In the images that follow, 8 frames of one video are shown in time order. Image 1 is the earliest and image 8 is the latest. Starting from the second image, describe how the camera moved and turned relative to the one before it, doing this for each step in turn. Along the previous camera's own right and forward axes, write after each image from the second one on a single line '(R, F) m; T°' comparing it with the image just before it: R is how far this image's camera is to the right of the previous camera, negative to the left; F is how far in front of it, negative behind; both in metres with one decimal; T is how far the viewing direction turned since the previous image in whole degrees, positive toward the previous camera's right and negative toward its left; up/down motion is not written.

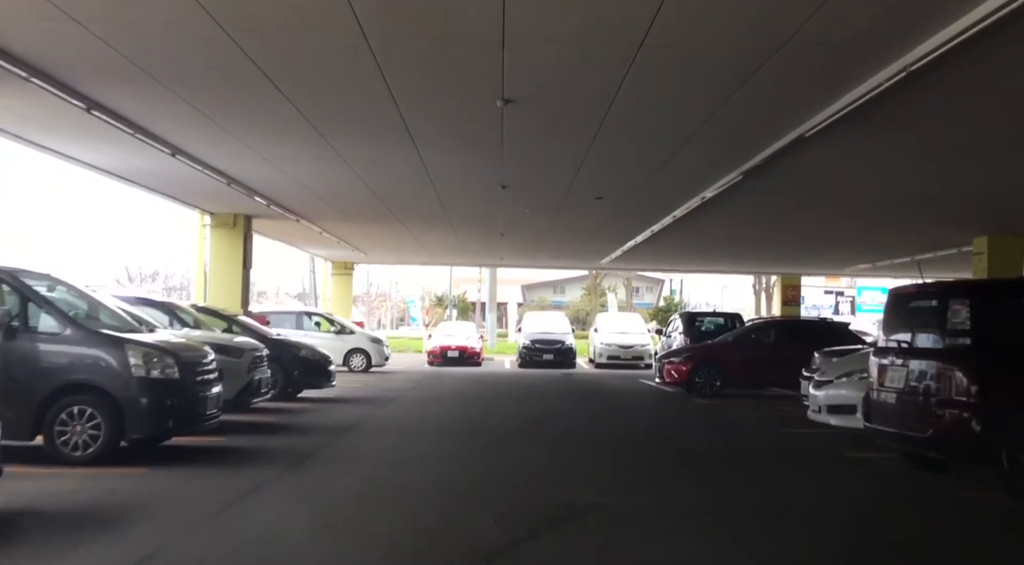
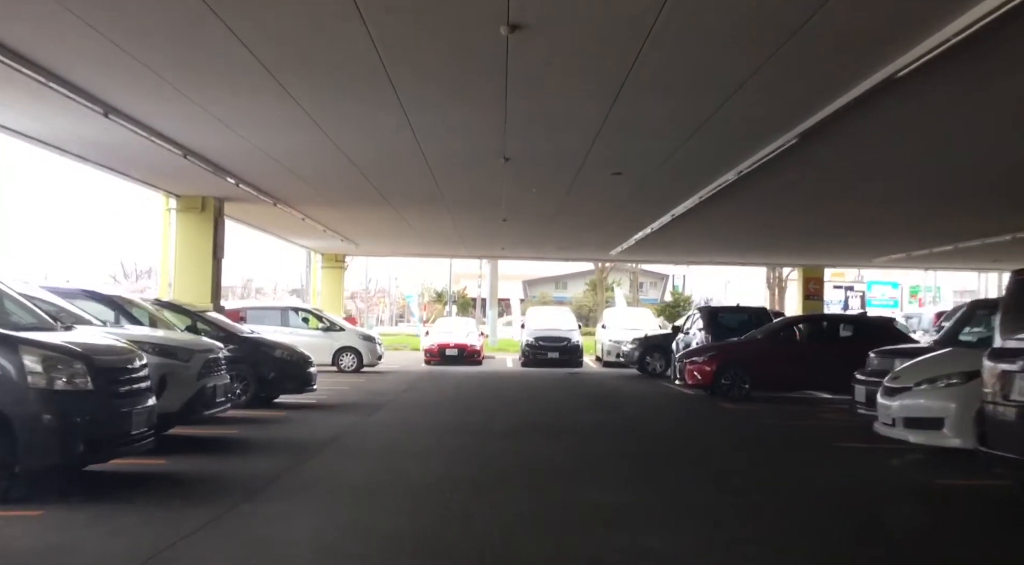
(-0.1, +1.6) m; 0°
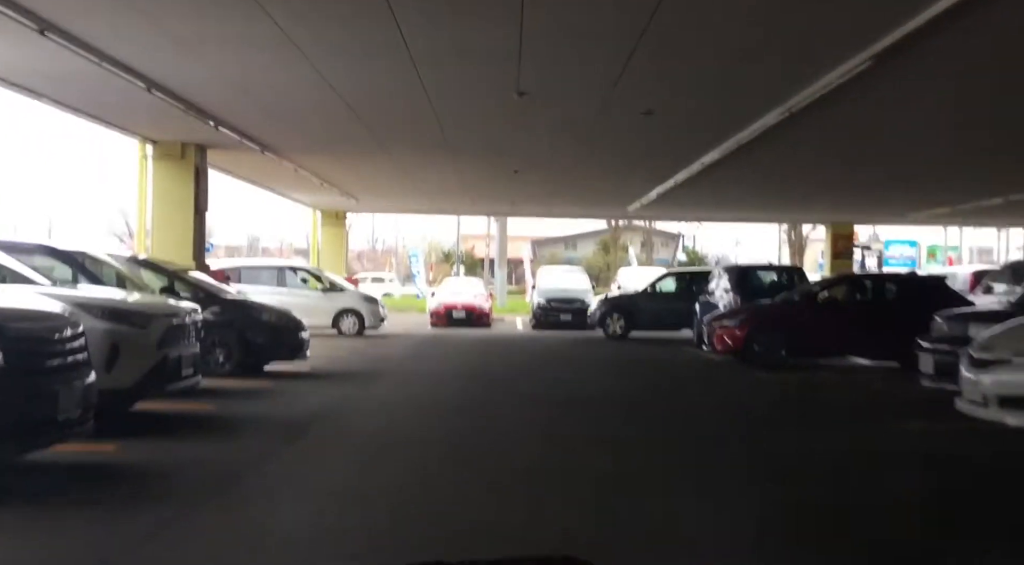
(-0.1, +1.2) m; -1°
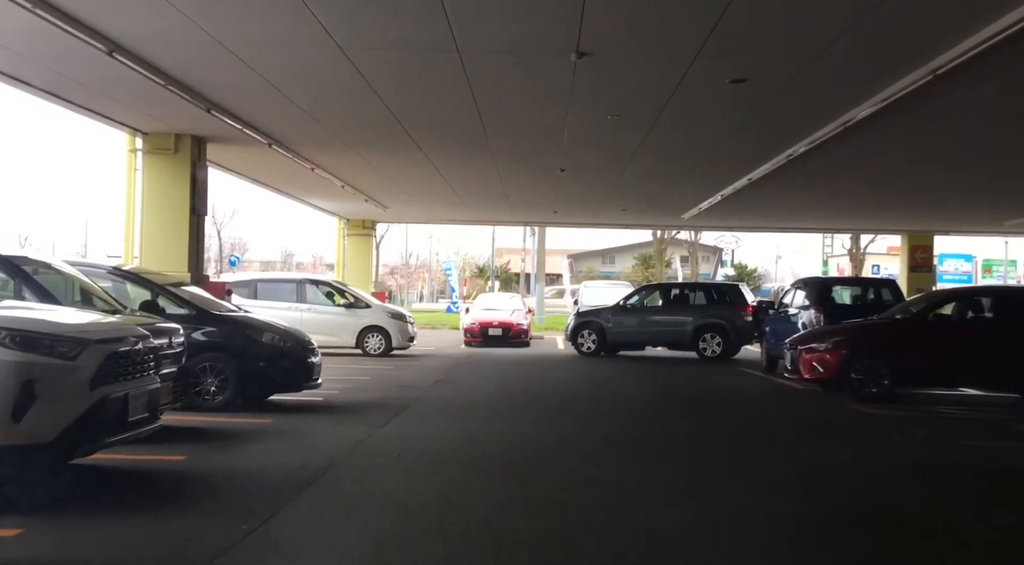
(-0.2, +1.8) m; -2°
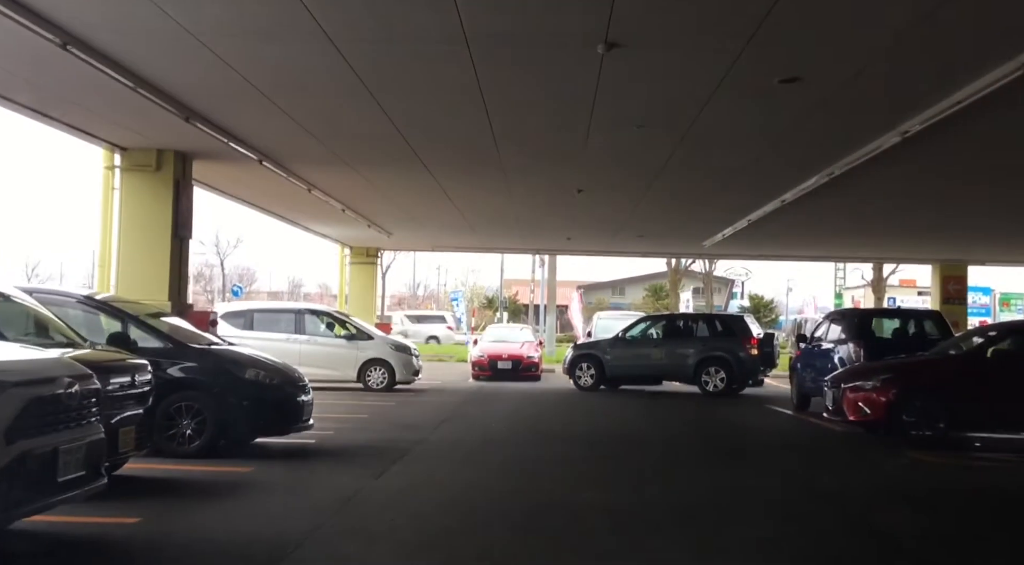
(-0.1, +0.9) m; -1°
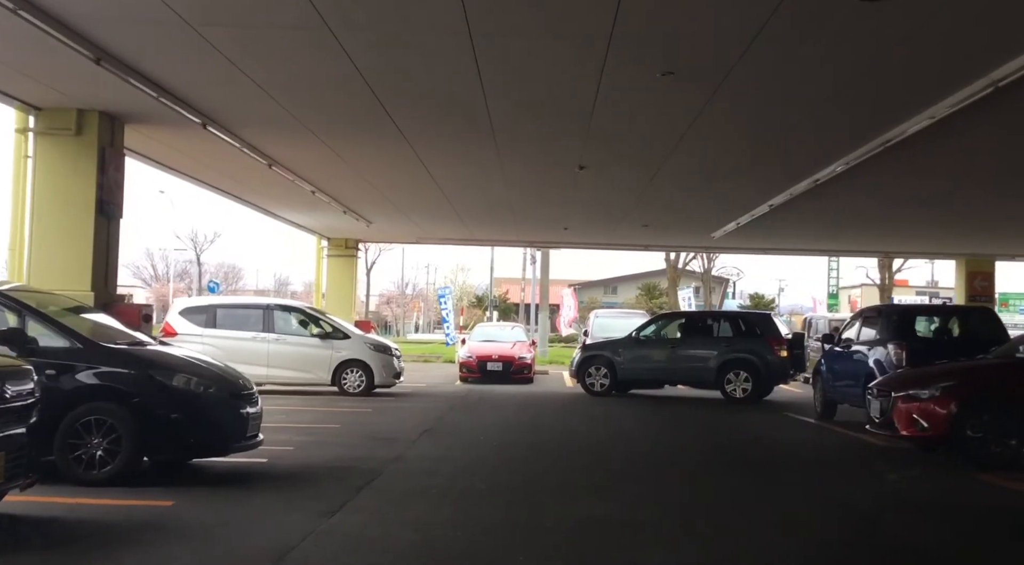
(0.0, +1.4) m; +1°
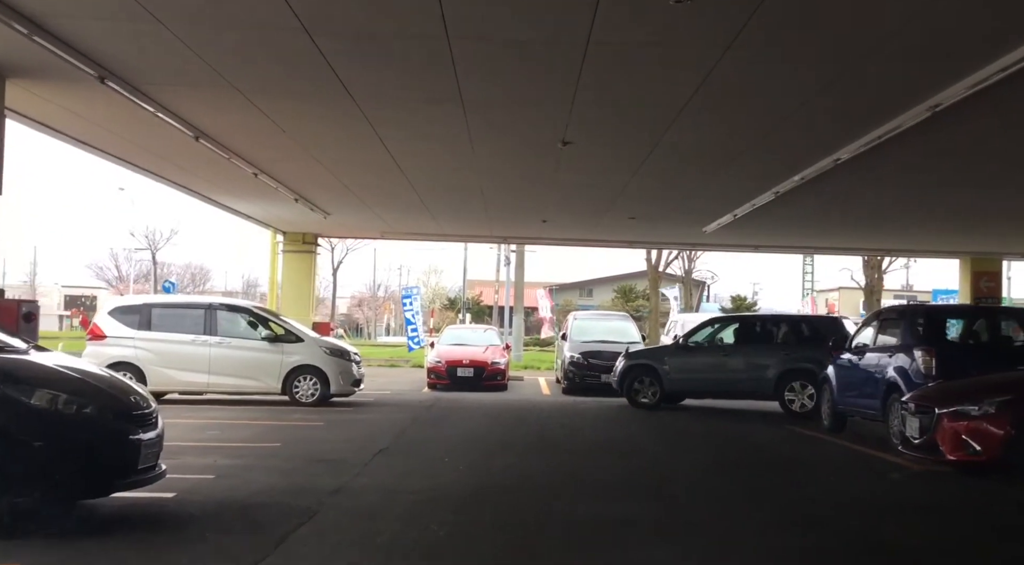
(0.0, +1.4) m; +2°
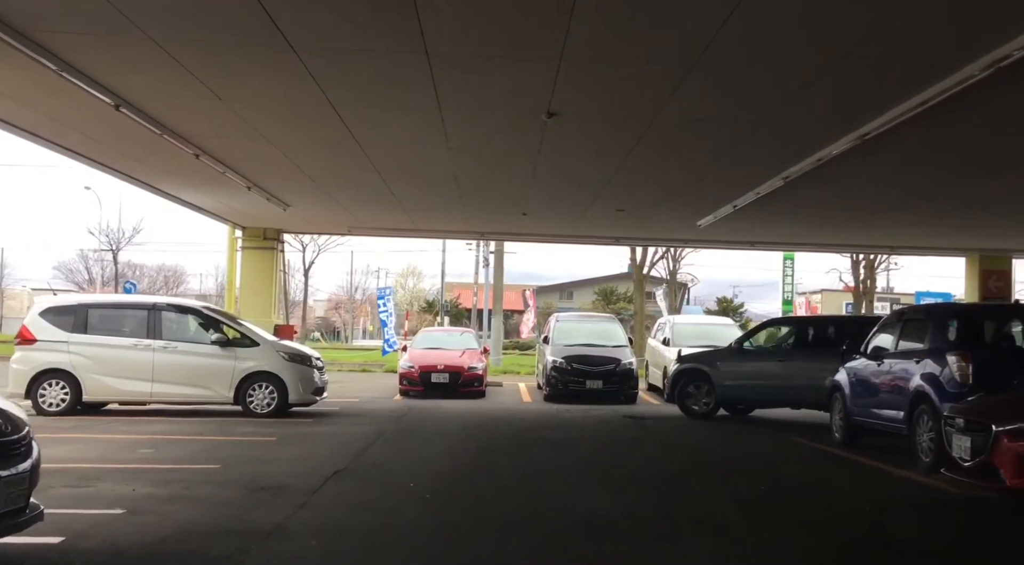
(0.0, +1.1) m; +2°
